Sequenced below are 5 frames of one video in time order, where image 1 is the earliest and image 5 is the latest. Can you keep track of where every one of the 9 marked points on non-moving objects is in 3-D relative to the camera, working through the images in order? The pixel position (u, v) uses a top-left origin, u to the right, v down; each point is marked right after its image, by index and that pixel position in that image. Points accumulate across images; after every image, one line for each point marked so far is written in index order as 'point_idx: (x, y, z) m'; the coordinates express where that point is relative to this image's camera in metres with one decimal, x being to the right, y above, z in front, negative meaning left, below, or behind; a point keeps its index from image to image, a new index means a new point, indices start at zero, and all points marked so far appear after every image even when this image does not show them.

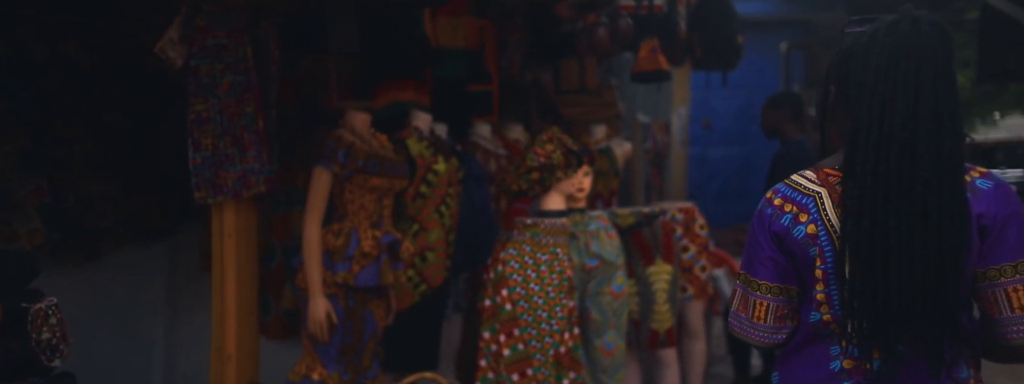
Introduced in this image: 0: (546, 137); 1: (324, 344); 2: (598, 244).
0: (+0.1, +0.2, +3.1) m
1: (-0.7, -0.6, +2.9) m
2: (+0.4, -0.2, +3.5) m
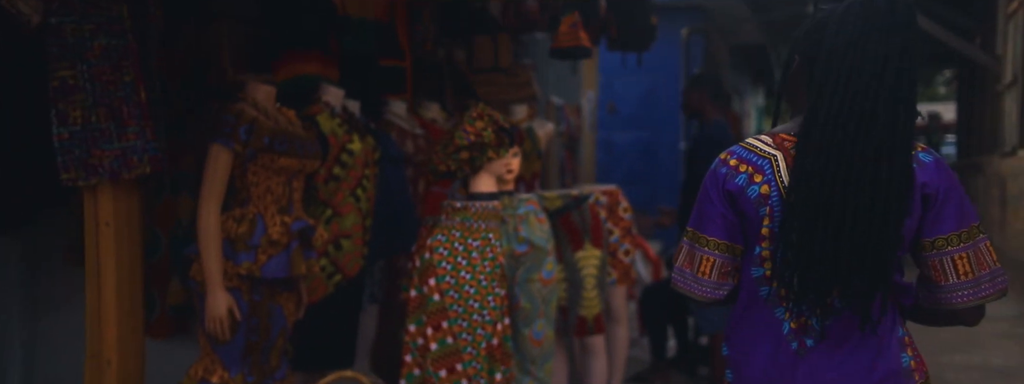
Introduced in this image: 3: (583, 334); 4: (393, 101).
0: (-0.1, +0.3, +2.8) m
1: (-0.9, -0.5, +2.5) m
2: (+0.1, -0.2, +3.3) m
3: (+0.3, -0.7, +3.7) m
4: (-0.6, +0.5, +3.9) m
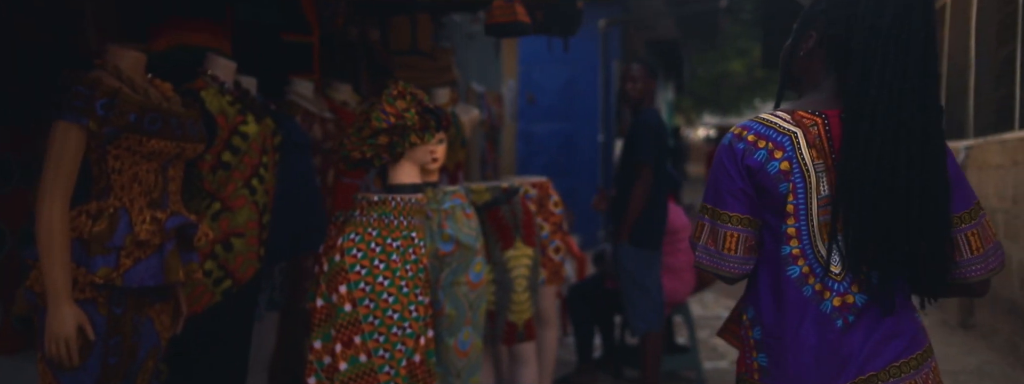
0: (-0.4, +0.3, +2.4) m
1: (-1.1, -0.5, +2.0) m
2: (-0.2, -0.1, +2.9) m
3: (0.0, -0.6, +3.4) m
4: (-0.9, +0.5, +3.4) m
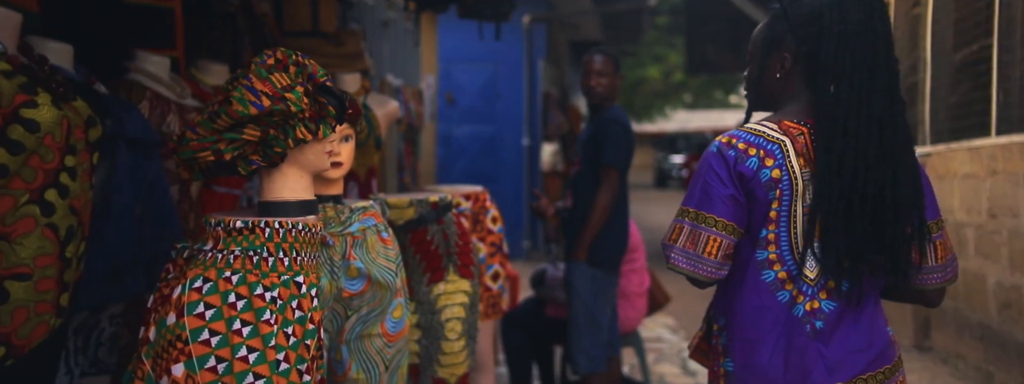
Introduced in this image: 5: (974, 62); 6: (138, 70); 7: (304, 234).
0: (-0.5, +0.3, +1.6) m
1: (-1.2, -0.5, +1.1) m
2: (-0.4, -0.2, +2.1) m
3: (-0.2, -0.7, +2.5) m
4: (-1.2, +0.4, +2.5) m
5: (+2.6, +0.7, +4.4) m
6: (-1.2, +0.4, +2.5) m
7: (-0.5, -0.1, +1.7) m
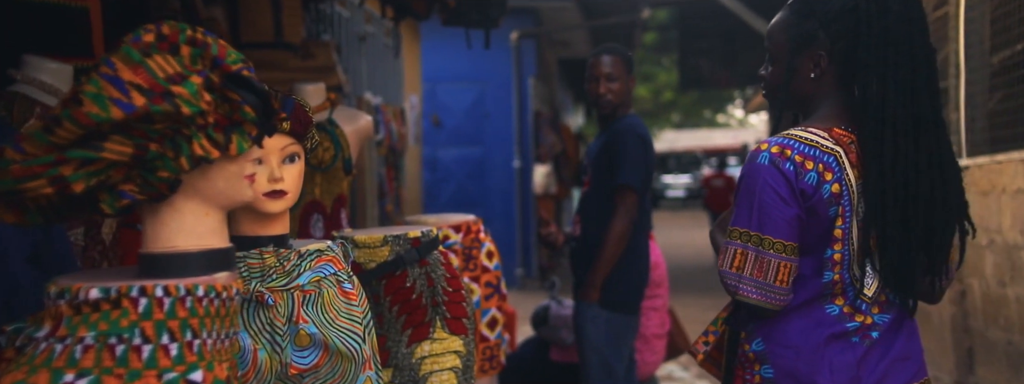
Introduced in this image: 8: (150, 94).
0: (-0.5, +0.2, +1.0) m
1: (-1.2, -0.6, +0.5) m
2: (-0.4, -0.2, +1.5) m
3: (-0.2, -0.8, +1.9) m
4: (-1.2, +0.3, +2.0) m
5: (+2.5, +0.6, +3.9) m
6: (-1.2, +0.3, +1.9) m
7: (-0.5, -0.1, +1.1) m
8: (-0.5, +0.1, +1.1) m
